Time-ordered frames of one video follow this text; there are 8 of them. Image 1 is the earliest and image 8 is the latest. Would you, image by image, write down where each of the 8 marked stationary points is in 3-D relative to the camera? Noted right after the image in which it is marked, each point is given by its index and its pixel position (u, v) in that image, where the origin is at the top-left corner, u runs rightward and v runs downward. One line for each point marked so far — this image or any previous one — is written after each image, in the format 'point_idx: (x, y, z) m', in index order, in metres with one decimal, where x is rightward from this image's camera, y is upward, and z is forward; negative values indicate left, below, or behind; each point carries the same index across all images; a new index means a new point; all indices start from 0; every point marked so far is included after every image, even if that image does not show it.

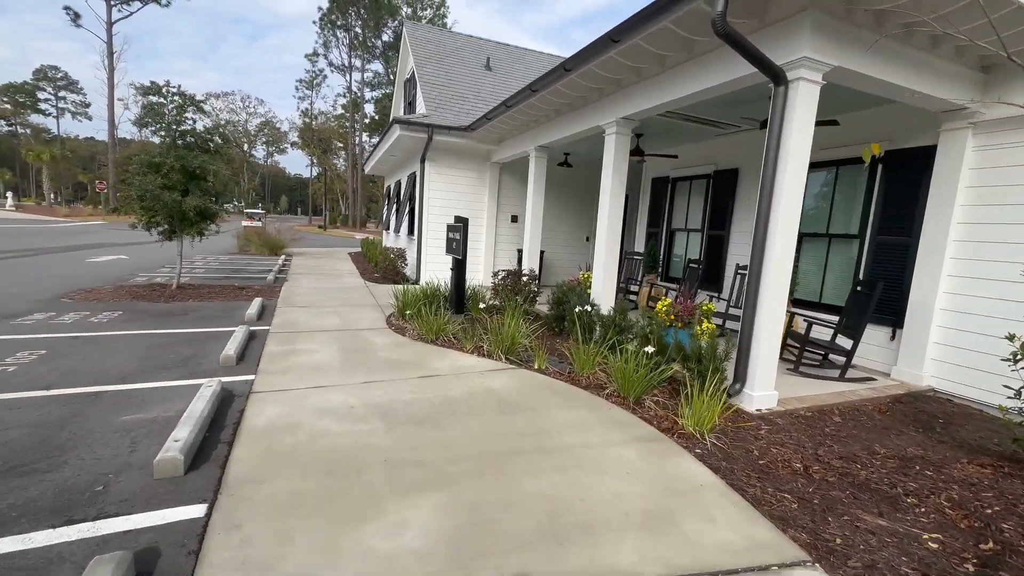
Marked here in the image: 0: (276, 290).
0: (-4.5, 0.0, +8.6) m
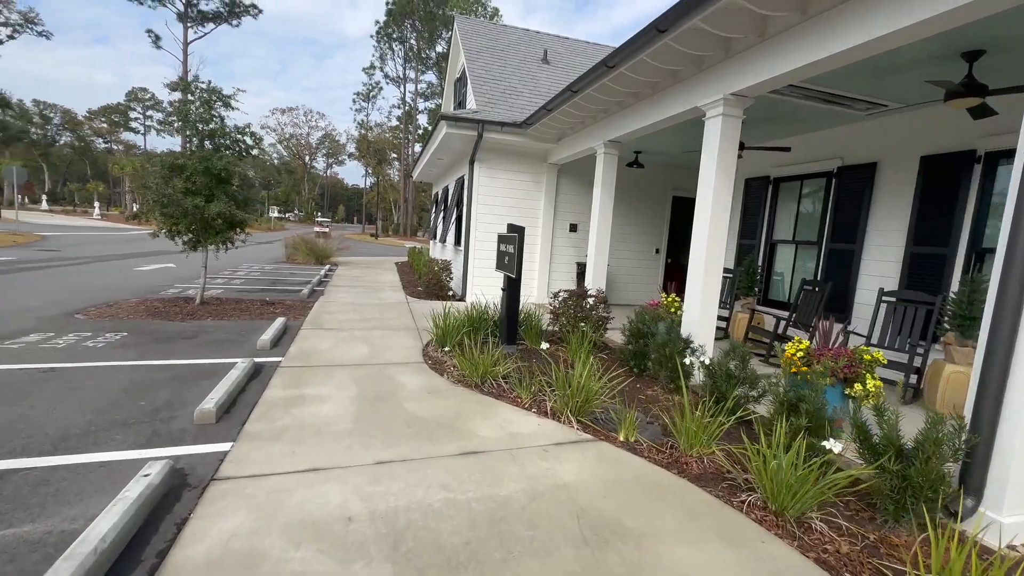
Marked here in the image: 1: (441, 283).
0: (-3.5, -0.3, +7.7) m
1: (-1.6, +0.1, +9.8) m
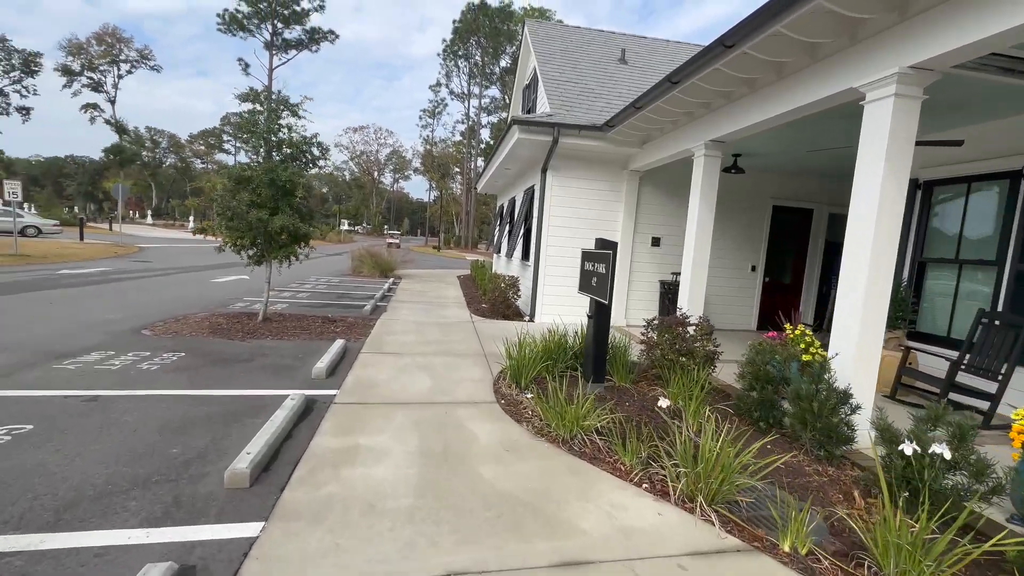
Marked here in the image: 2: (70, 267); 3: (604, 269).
0: (-2.3, -0.6, +7.2) m
1: (-0.1, -0.3, +9.1) m
2: (-13.2, +0.6, +13.4) m
3: (+0.9, +0.2, +4.3) m
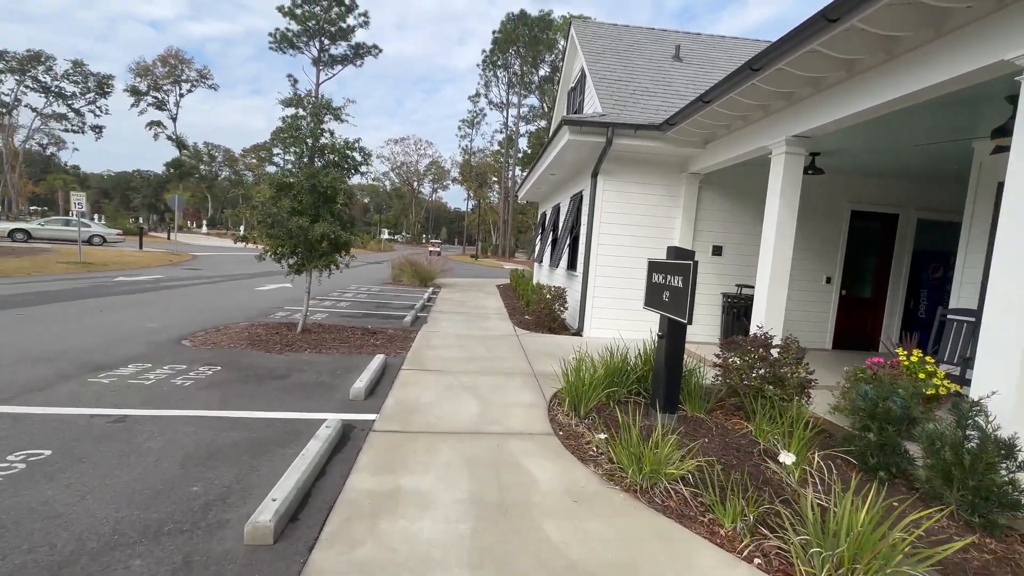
0: (-1.6, -0.8, +6.9) m
1: (+0.8, -0.5, +8.6) m
2: (-11.9, +0.4, +13.9) m
3: (+1.4, 0.0, +3.7) m
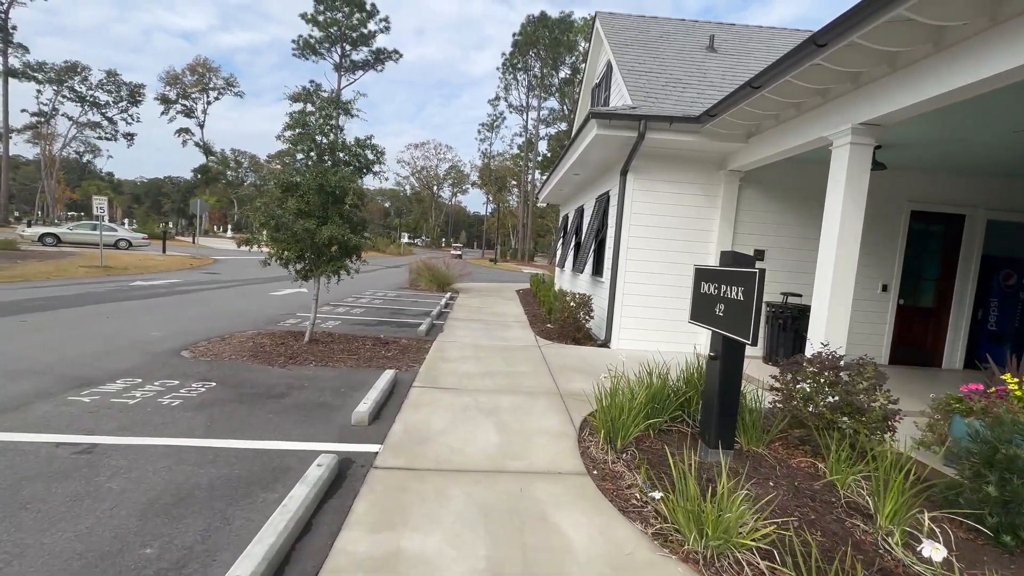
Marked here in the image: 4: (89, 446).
0: (-1.3, -0.9, +6.4) m
1: (+1.2, -0.6, +8.0) m
2: (-11.3, +0.3, +13.9) m
3: (+1.6, 0.0, +3.1) m
4: (-2.8, -1.1, +3.0) m
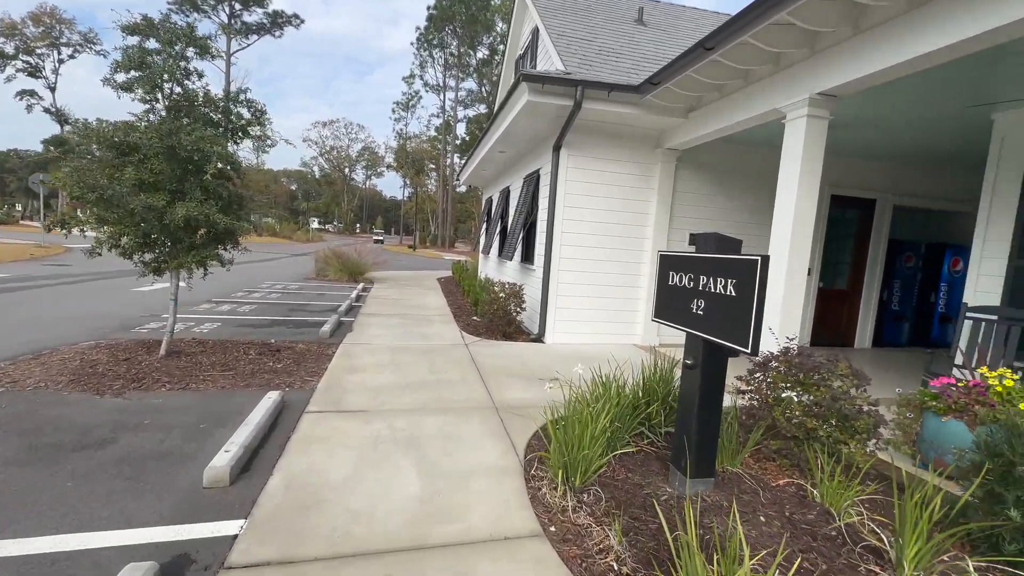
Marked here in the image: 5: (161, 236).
0: (-2.2, -0.8, +5.2) m
1: (-0.1, -0.5, +7.2) m
2: (-13.4, +0.4, +10.8) m
3: (+1.2, 0.0, +2.5) m
4: (-3.1, -1.1, +1.6) m
5: (-3.4, +0.5, +4.4) m
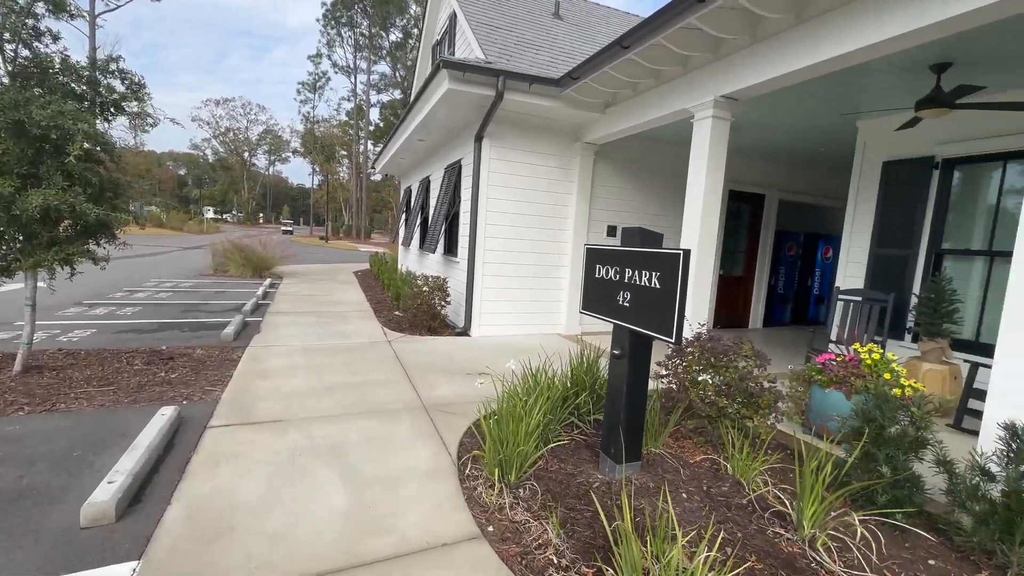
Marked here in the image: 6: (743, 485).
0: (-3.0, -0.8, +4.7) m
1: (-1.3, -0.4, +7.0) m
2: (-15.0, +0.2, +8.2) m
3: (+0.8, 0.0, +2.6) m
4: (-3.3, -1.2, +1.0) m
5: (-4.1, +0.5, +3.6) m
6: (+1.4, -1.2, +2.8) m
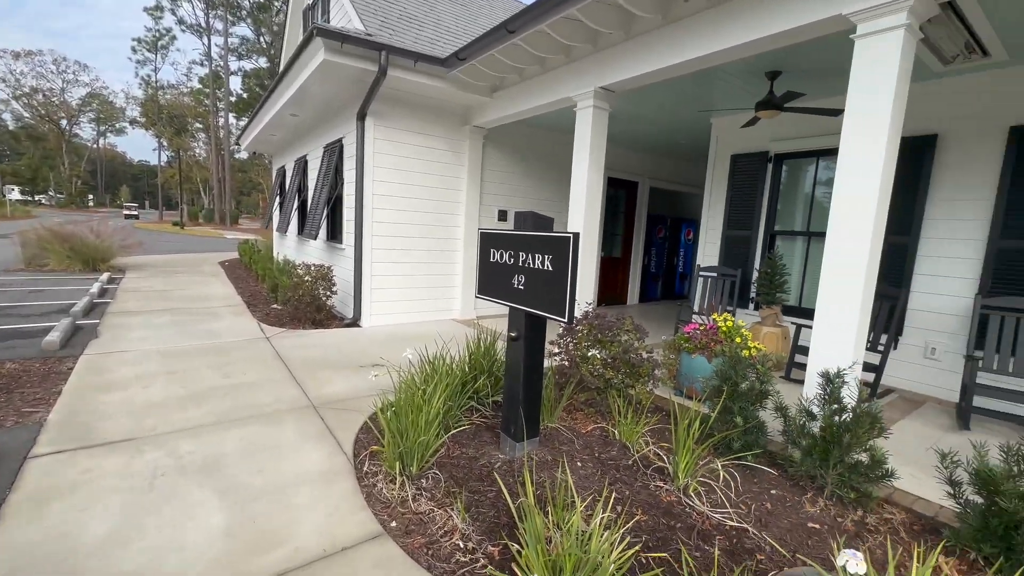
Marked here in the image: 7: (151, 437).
0: (-4.0, -0.8, +3.9) m
1: (-2.8, -0.2, +6.5) m
2: (-16.5, -0.1, +4.5) m
3: (+0.2, +0.1, +2.7) m
4: (-3.4, -1.3, +0.3) m
5: (-4.8, +0.4, +2.5) m
6: (+0.8, -1.1, +3.1) m
7: (-2.4, -1.0, +3.0) m
